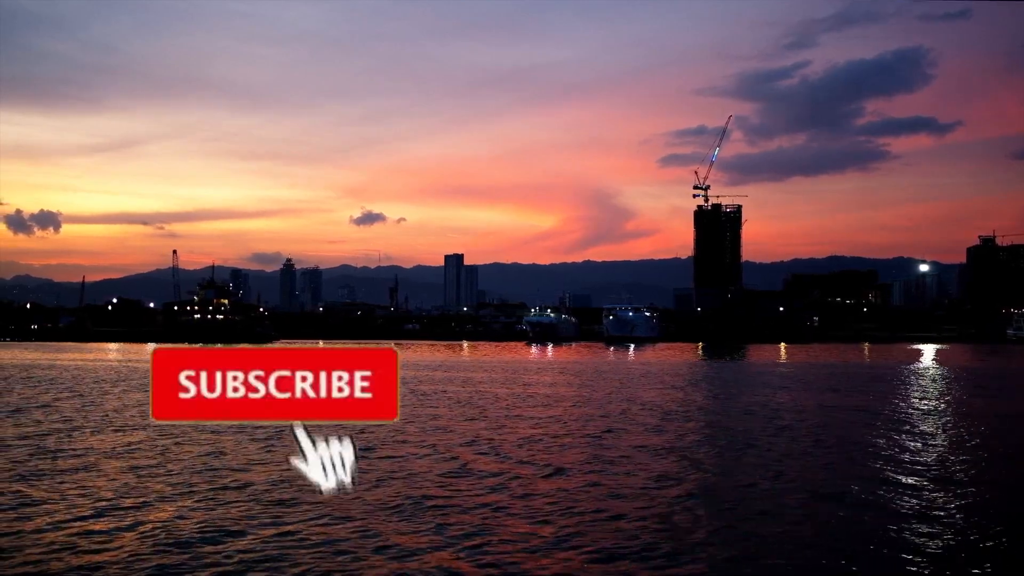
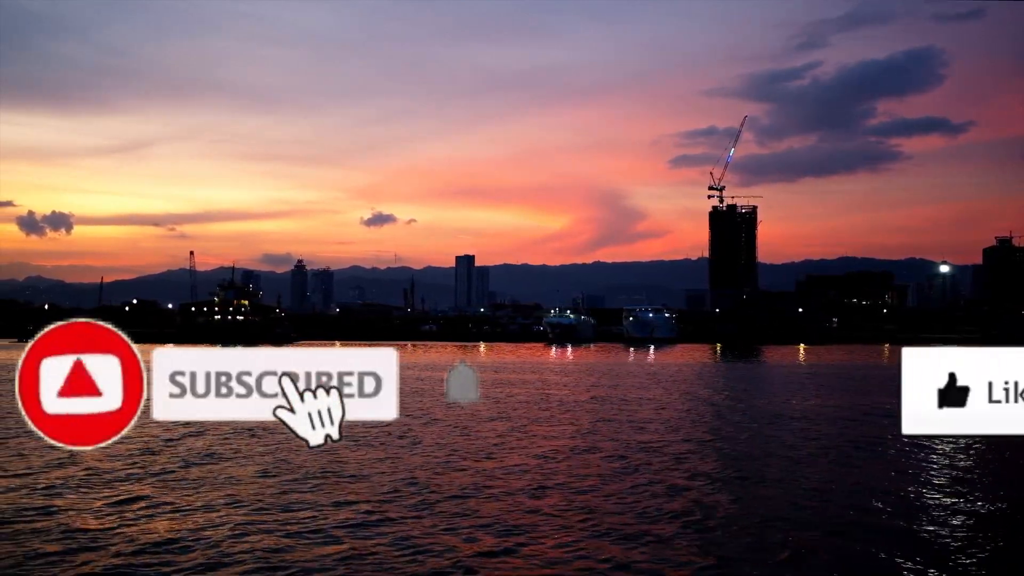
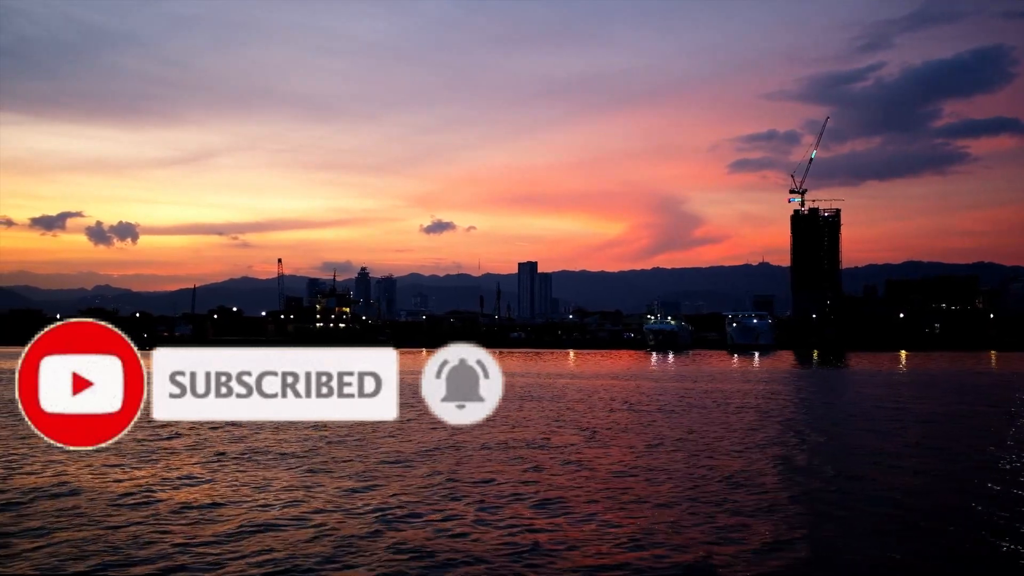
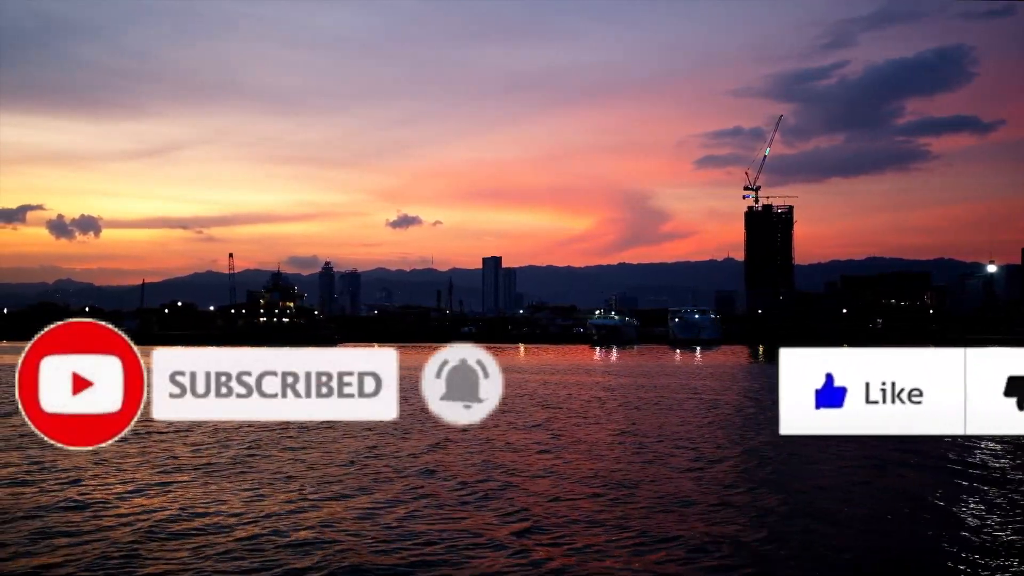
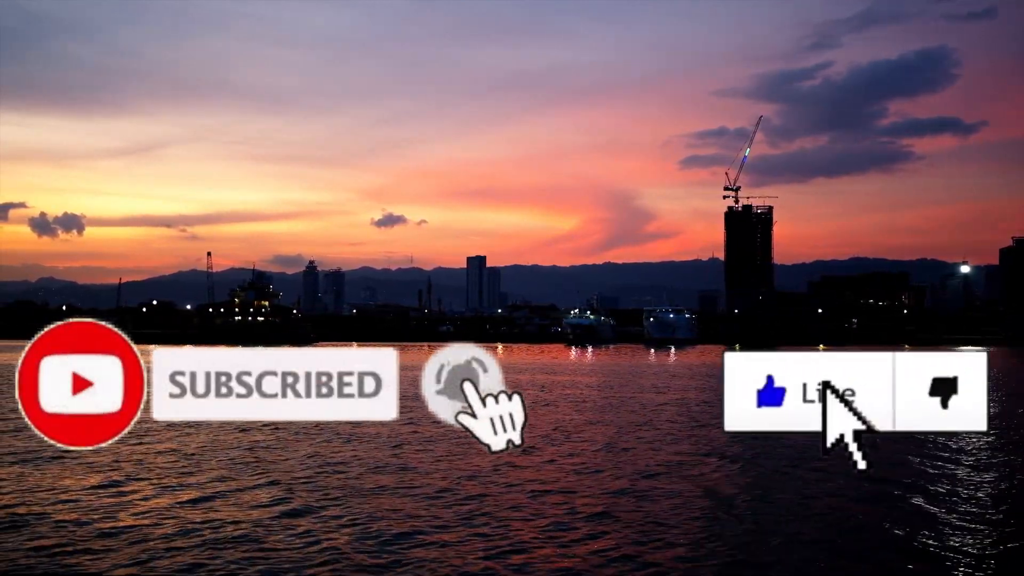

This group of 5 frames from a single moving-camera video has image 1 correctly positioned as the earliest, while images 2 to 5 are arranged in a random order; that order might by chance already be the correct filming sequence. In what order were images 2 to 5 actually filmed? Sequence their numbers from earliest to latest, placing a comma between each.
2, 5, 4, 3
